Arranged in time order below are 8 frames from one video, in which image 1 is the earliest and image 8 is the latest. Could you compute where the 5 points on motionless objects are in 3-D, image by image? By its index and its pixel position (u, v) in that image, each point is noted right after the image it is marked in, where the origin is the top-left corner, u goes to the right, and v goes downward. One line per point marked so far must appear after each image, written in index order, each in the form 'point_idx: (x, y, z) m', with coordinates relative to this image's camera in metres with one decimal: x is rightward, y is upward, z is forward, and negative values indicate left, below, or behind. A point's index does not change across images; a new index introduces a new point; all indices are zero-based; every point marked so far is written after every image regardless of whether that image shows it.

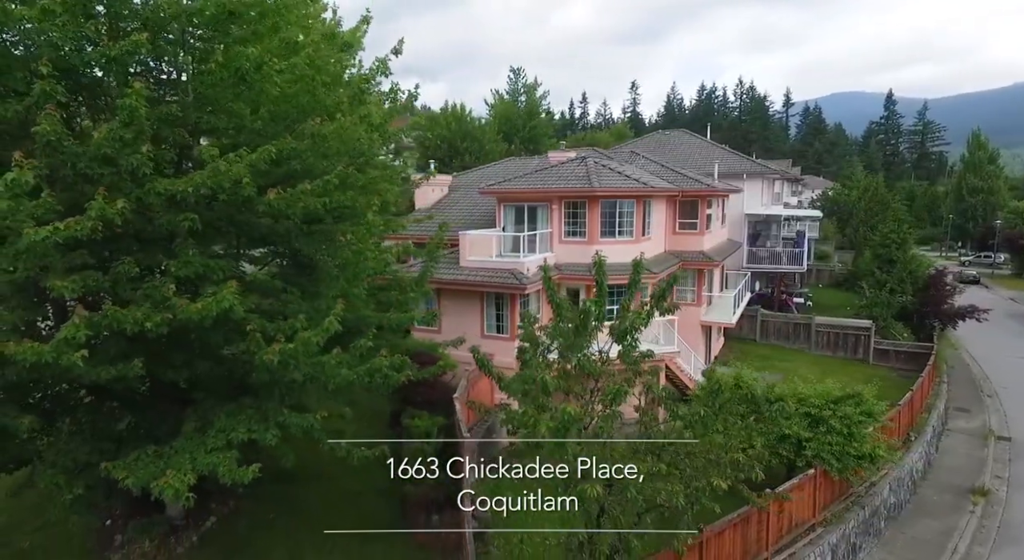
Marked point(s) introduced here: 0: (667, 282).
0: (+2.6, -0.1, +10.9) m
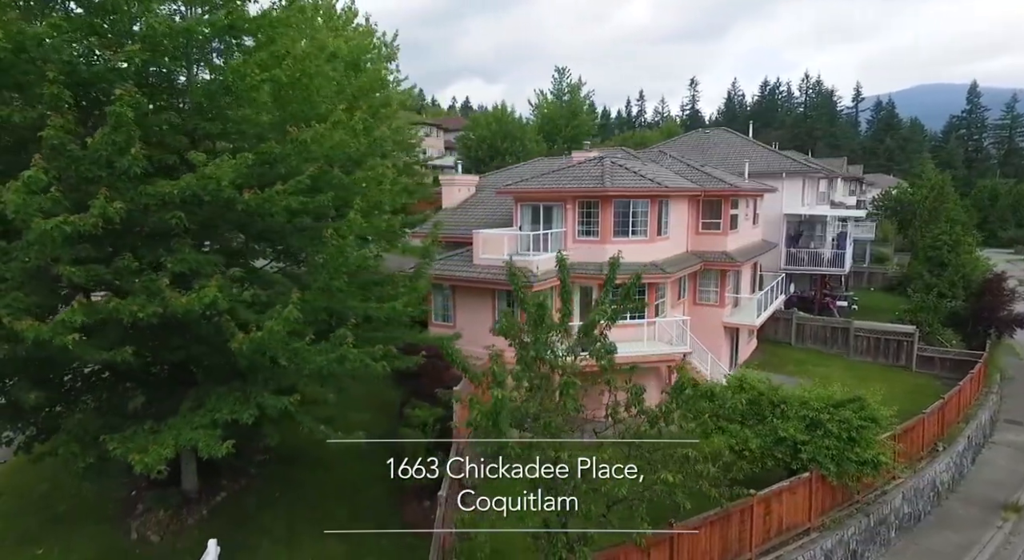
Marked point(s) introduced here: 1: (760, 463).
0: (+2.1, -0.1, +11.2) m
1: (+6.2, -4.6, +15.8) m
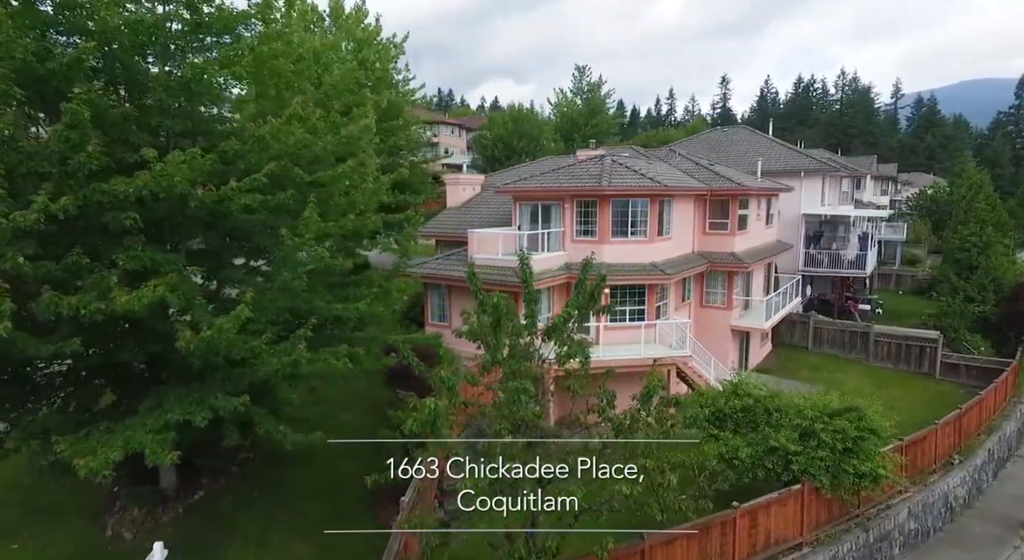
0: (+1.4, -0.1, +10.7) m
1: (+5.7, -4.7, +15.2) m
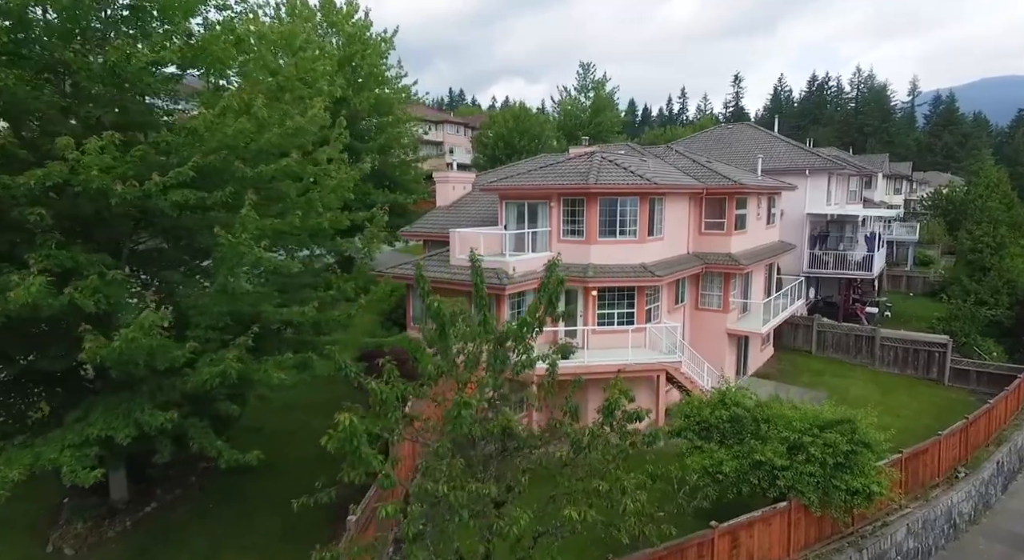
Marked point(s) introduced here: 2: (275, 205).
0: (+0.6, -0.2, +9.9) m
1: (+5.0, -4.7, +14.2) m
2: (-4.4, +1.4, +11.8) m
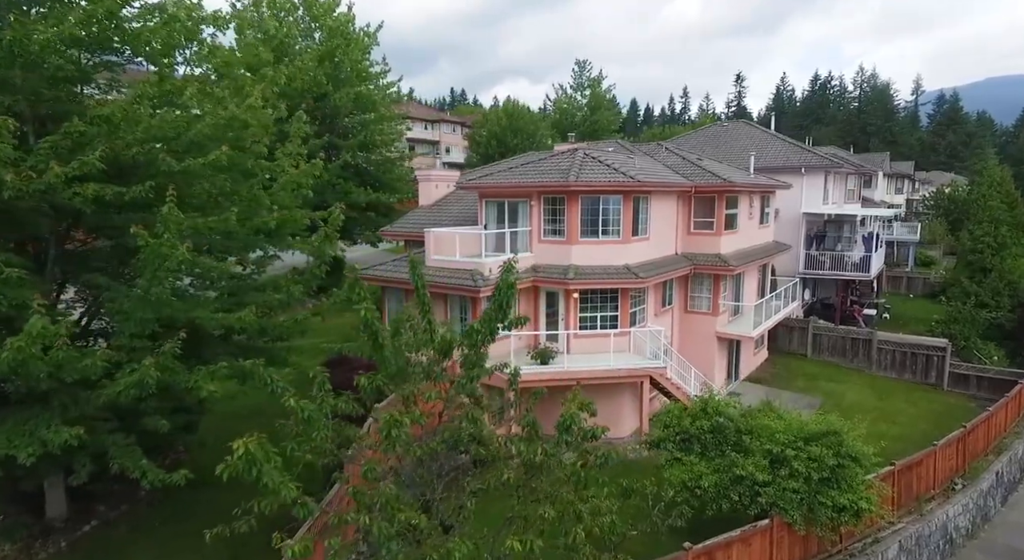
0: (-0.1, -0.2, +9.1) m
1: (+4.3, -4.8, +13.4) m
2: (-5.1, +1.3, +11.0) m
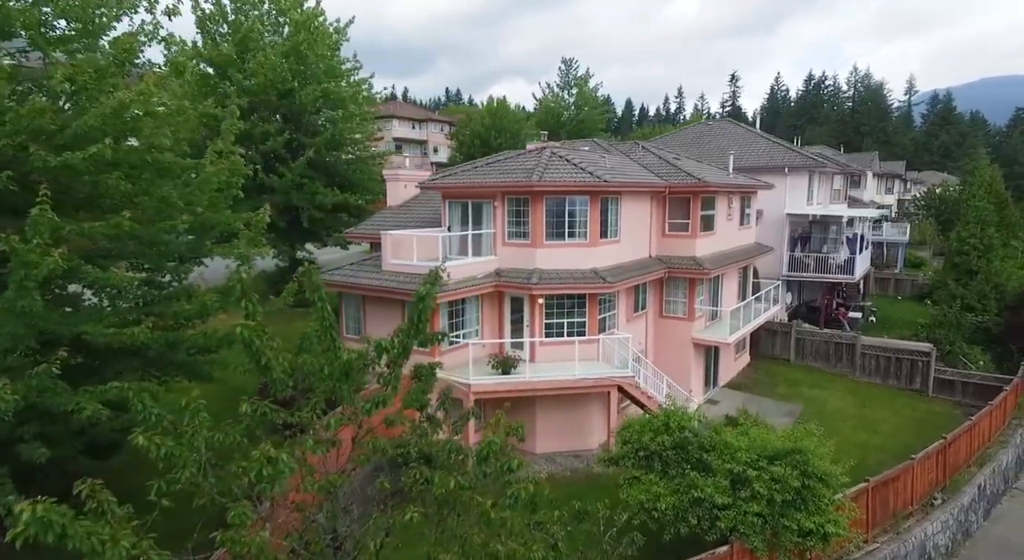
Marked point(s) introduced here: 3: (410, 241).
0: (-1.2, -0.4, +8.2) m
1: (+3.2, -4.9, +12.5) m
2: (-6.2, +1.2, +10.1) m
3: (-3.0, +1.2, +18.8) m
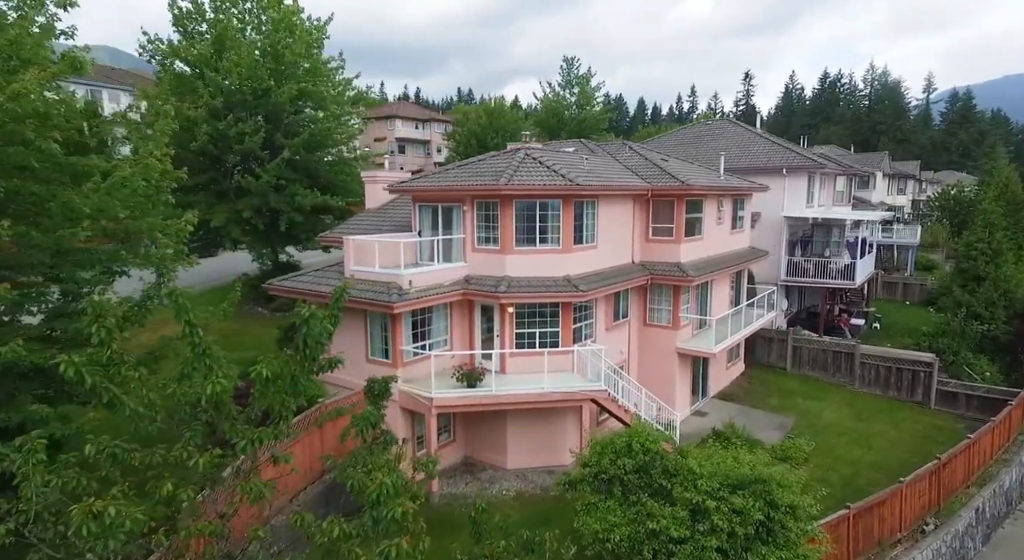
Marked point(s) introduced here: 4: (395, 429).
0: (-2.3, -0.6, +7.3) m
1: (+2.1, -5.2, +11.6) m
2: (-7.3, +1.0, +9.4) m
3: (-3.9, +0.9, +18.0) m
4: (-3.2, -4.1, +17.4) m
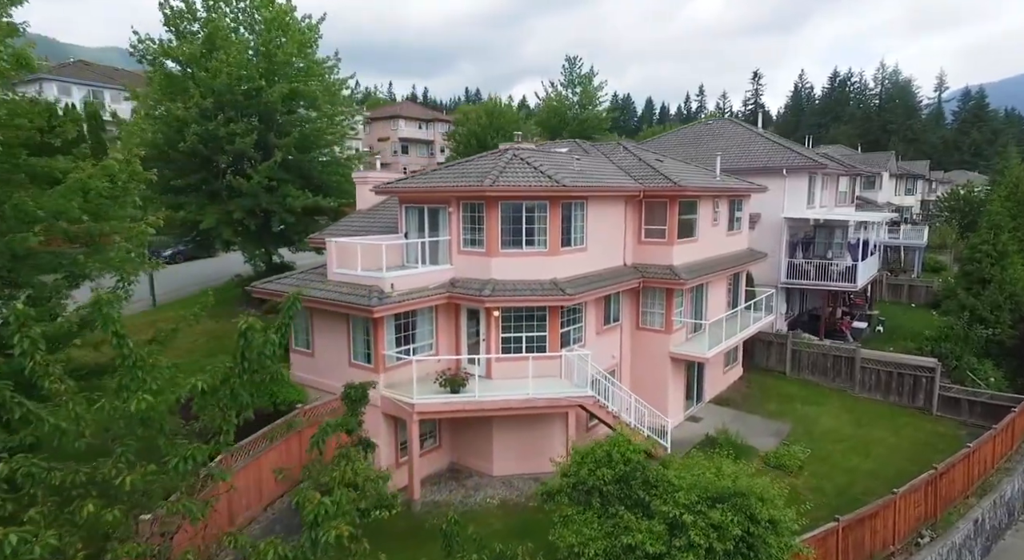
0: (-2.9, -0.7, +7.0) m
1: (+1.6, -5.3, +11.2) m
2: (-7.8, +0.9, +9.1) m
3: (-4.3, +0.9, +17.7) m
4: (-3.7, -4.2, +17.1) m
